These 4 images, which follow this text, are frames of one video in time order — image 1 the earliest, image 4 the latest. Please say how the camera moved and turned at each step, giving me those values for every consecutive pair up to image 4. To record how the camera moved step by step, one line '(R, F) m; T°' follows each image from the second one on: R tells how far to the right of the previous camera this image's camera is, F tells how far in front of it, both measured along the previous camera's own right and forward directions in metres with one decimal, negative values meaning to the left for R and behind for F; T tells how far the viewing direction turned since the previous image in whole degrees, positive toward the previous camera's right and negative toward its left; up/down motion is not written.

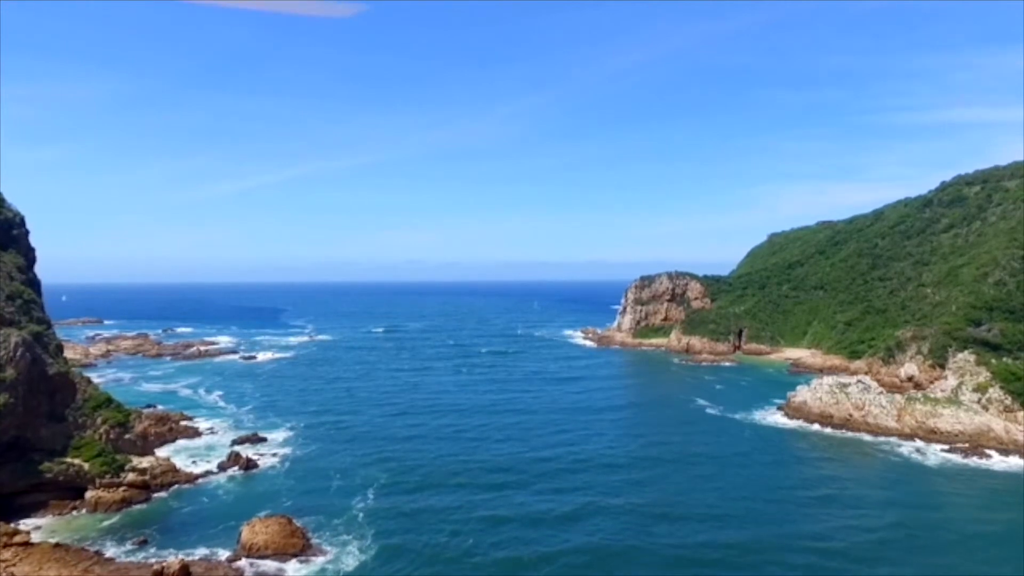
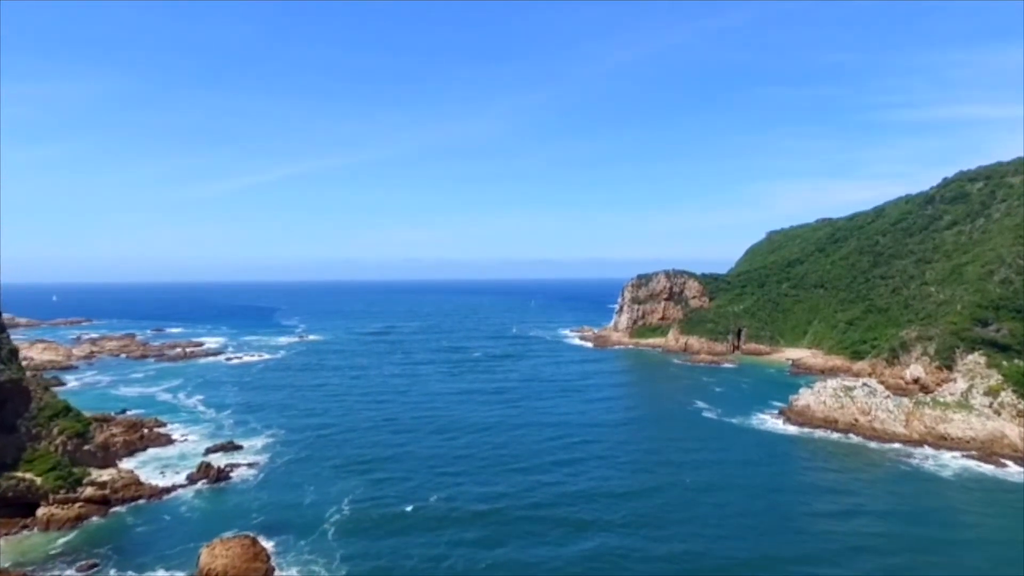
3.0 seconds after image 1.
(+0.7, +2.7) m; 0°
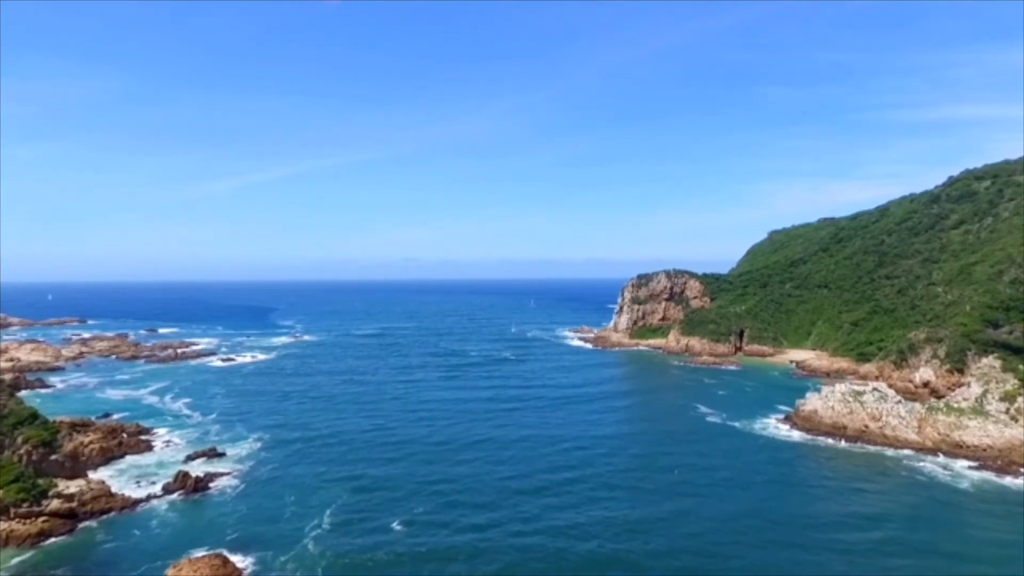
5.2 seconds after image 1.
(+0.3, +2.3) m; 0°
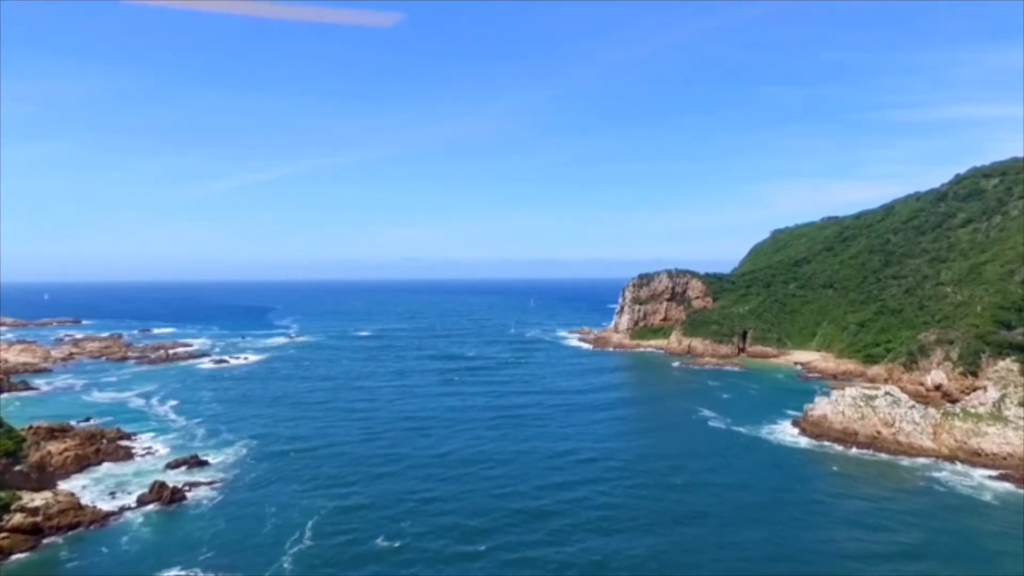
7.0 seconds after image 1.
(+0.3, +2.3) m; 0°
